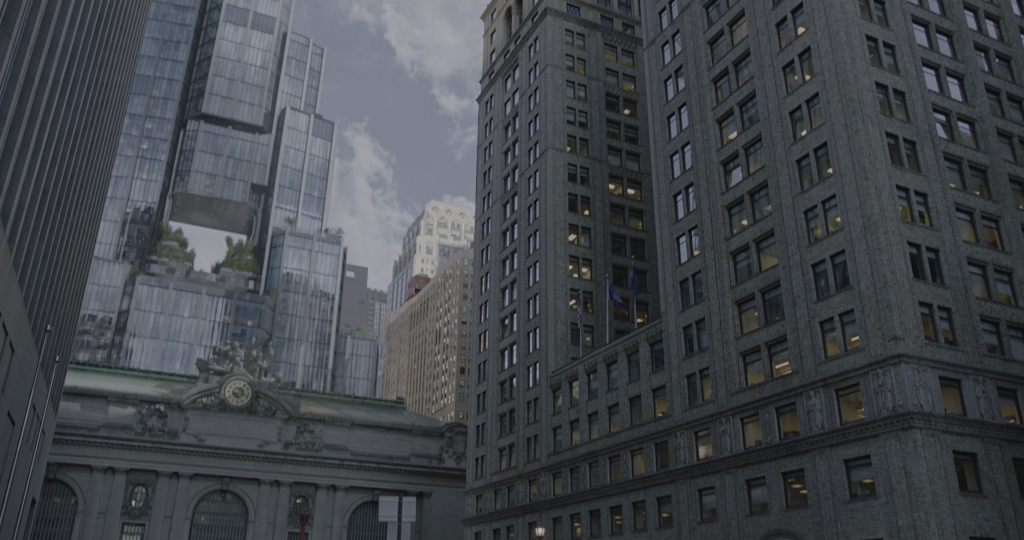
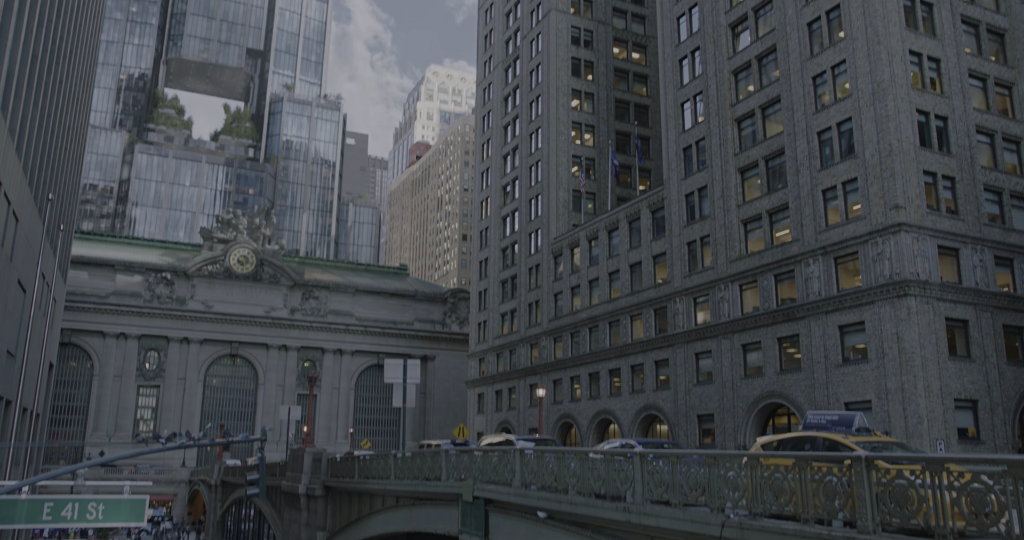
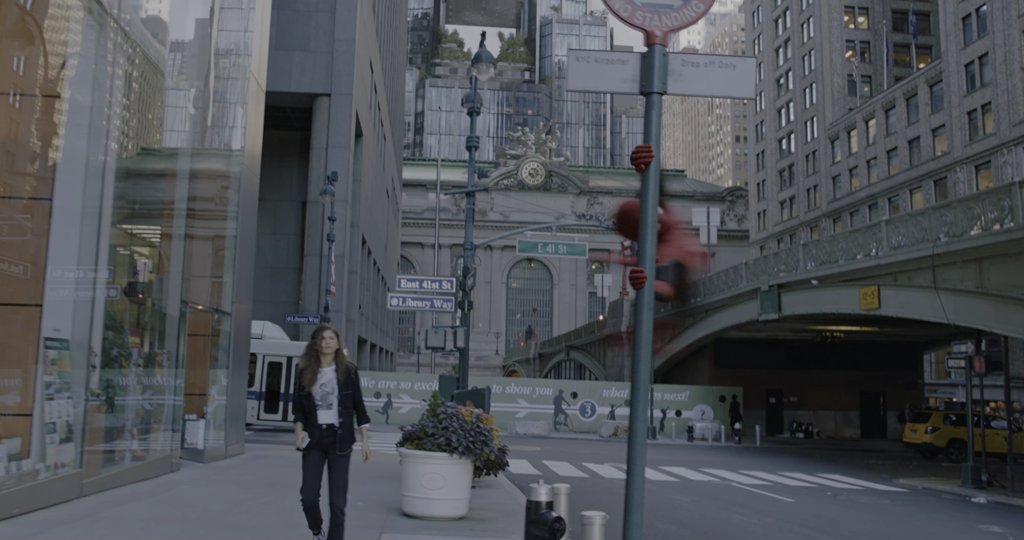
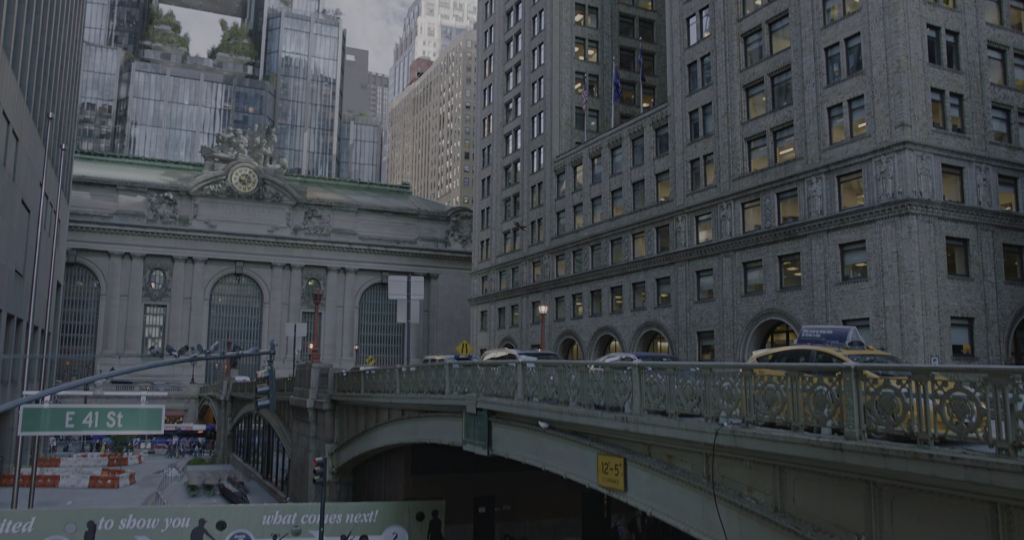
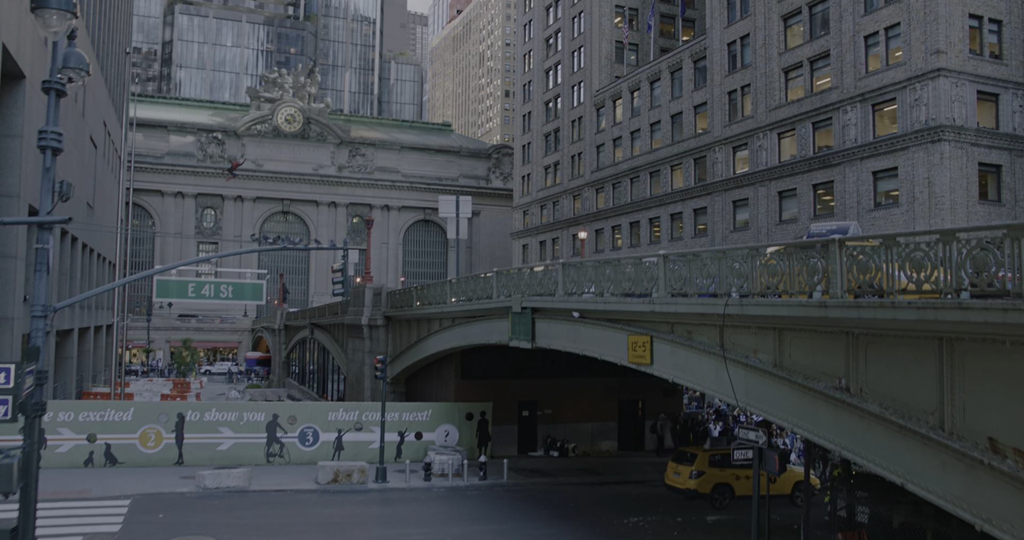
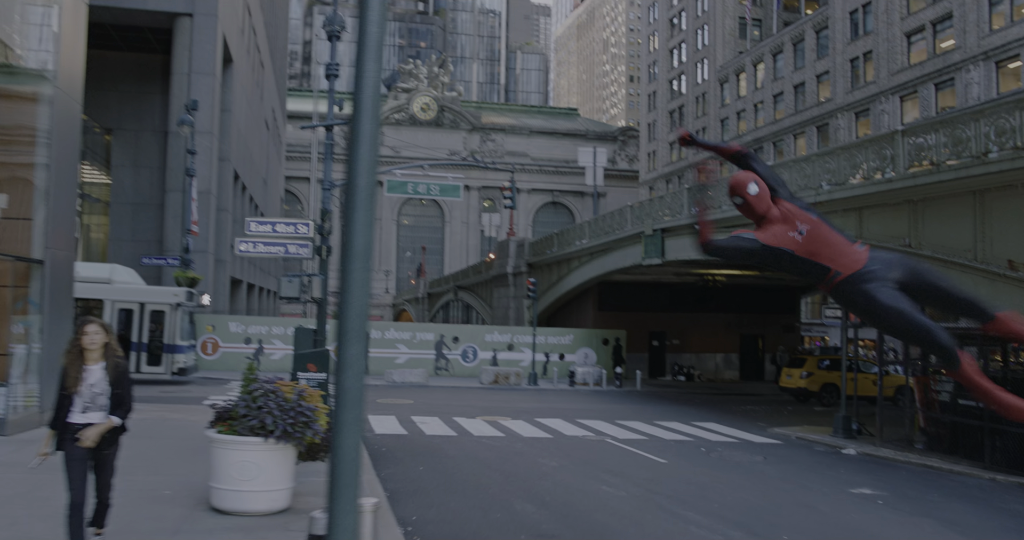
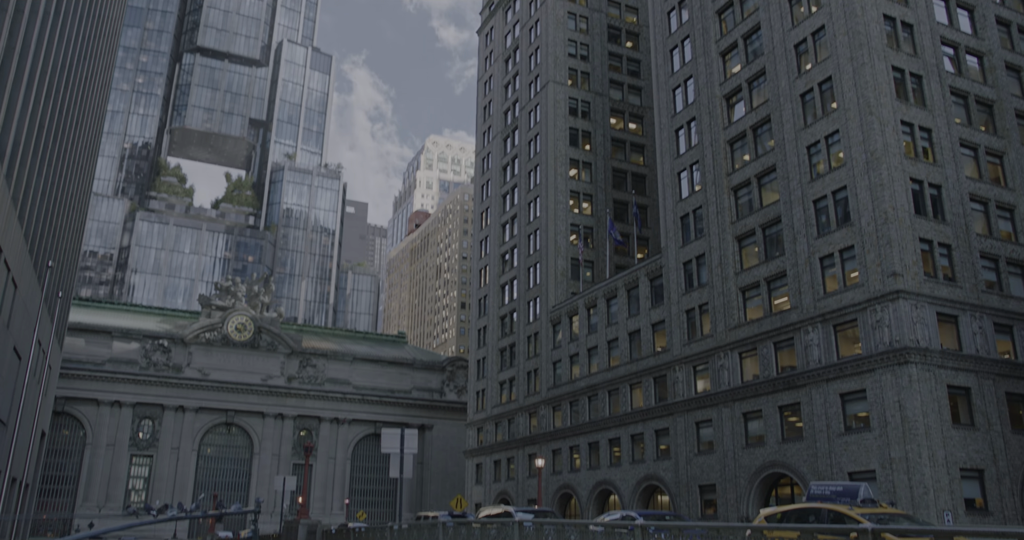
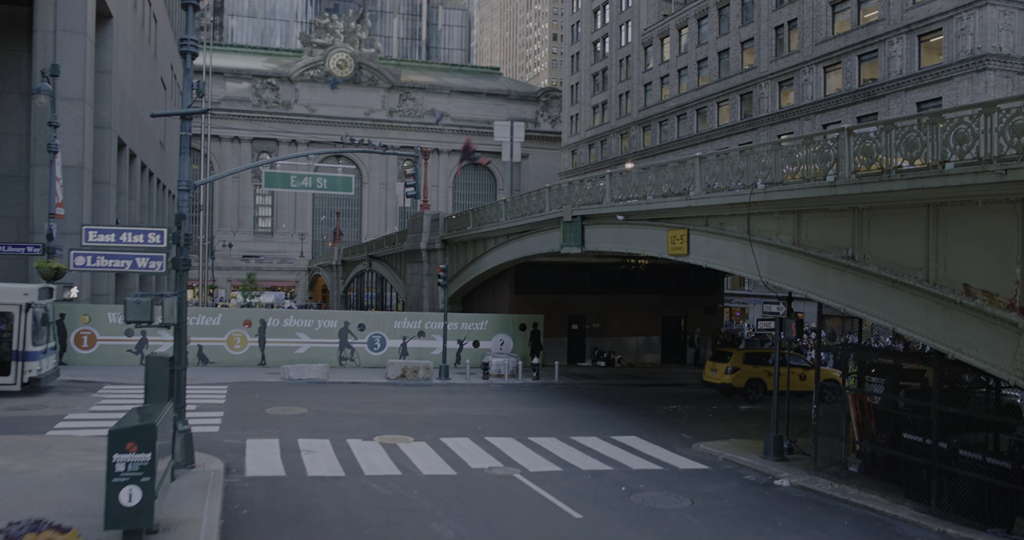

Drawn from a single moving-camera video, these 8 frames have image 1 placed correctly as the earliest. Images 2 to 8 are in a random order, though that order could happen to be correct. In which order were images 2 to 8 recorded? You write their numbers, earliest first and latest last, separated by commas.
7, 2, 4, 5, 8, 6, 3
